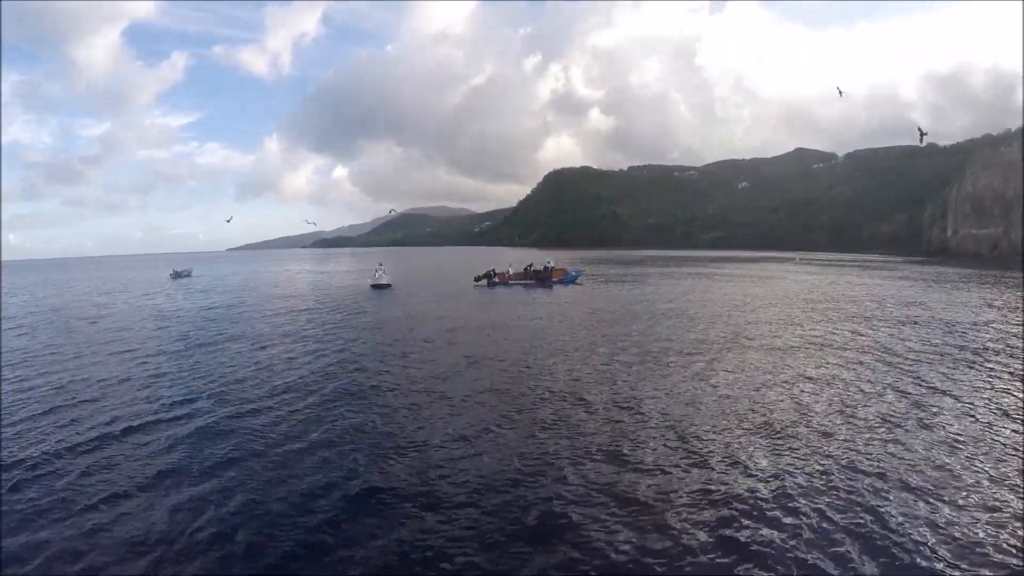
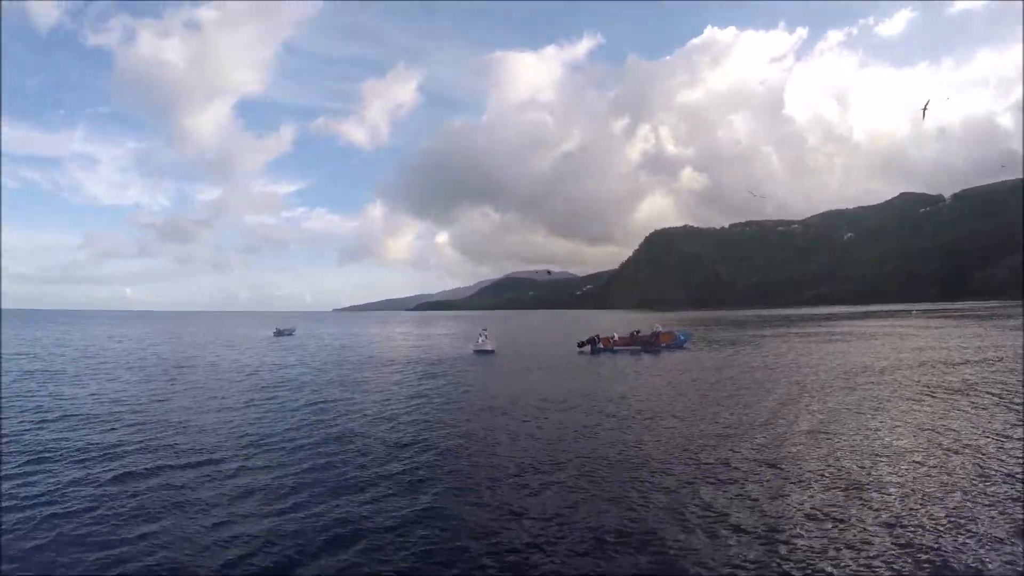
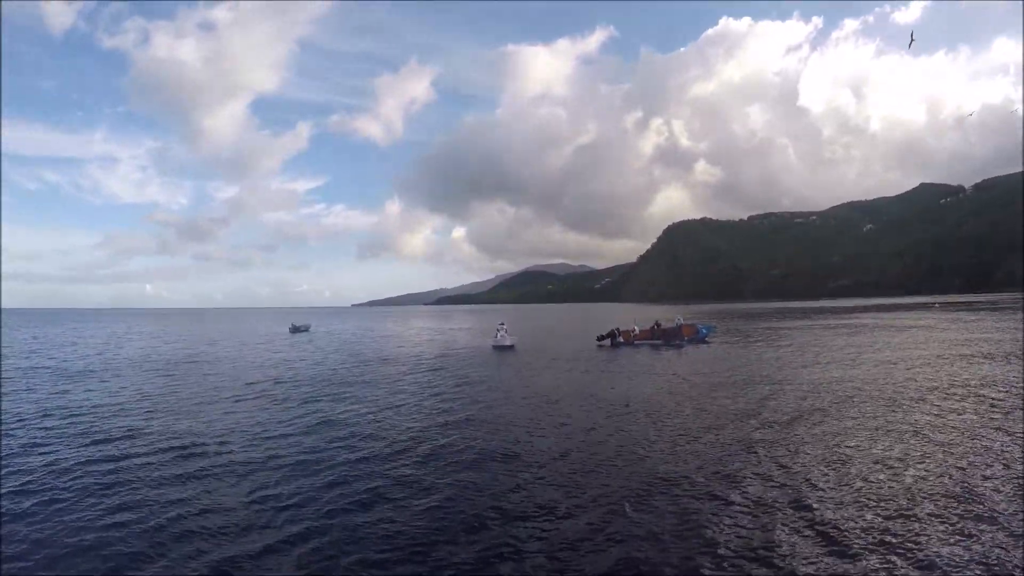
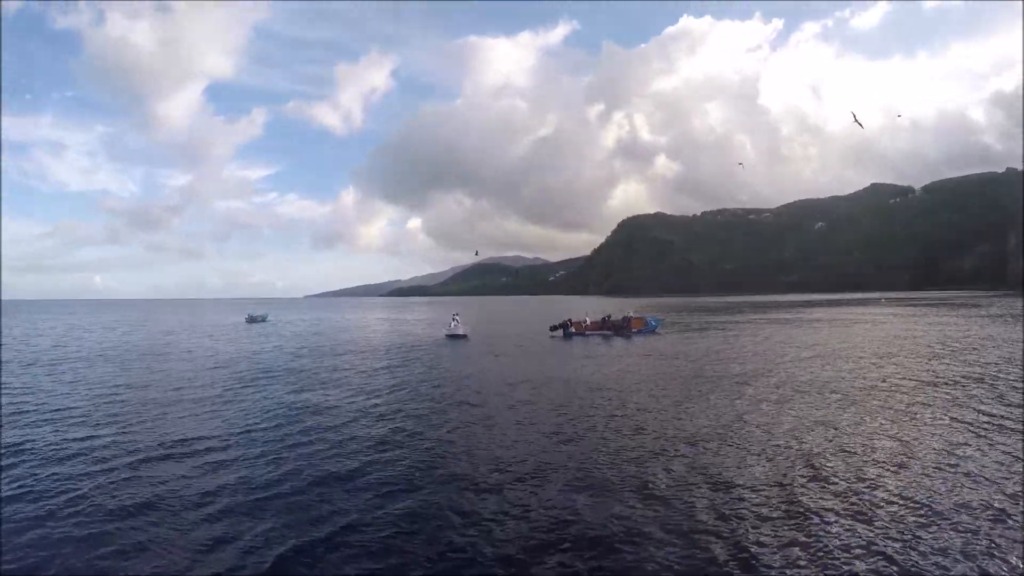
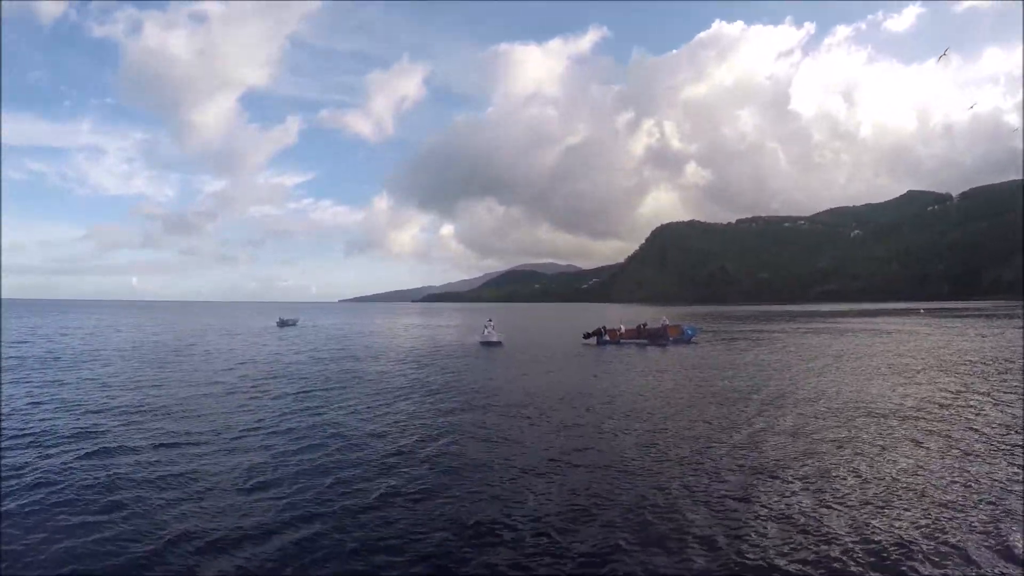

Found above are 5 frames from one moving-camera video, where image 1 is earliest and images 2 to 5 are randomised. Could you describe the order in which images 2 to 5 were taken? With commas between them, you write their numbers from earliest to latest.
4, 2, 5, 3
